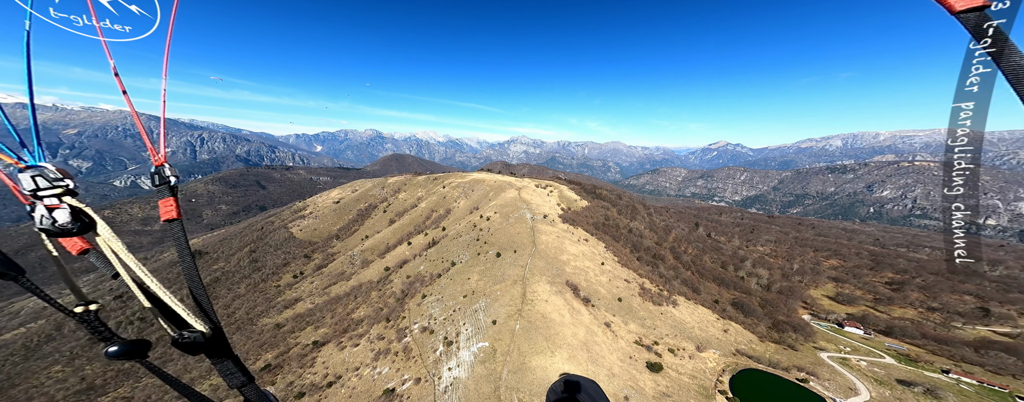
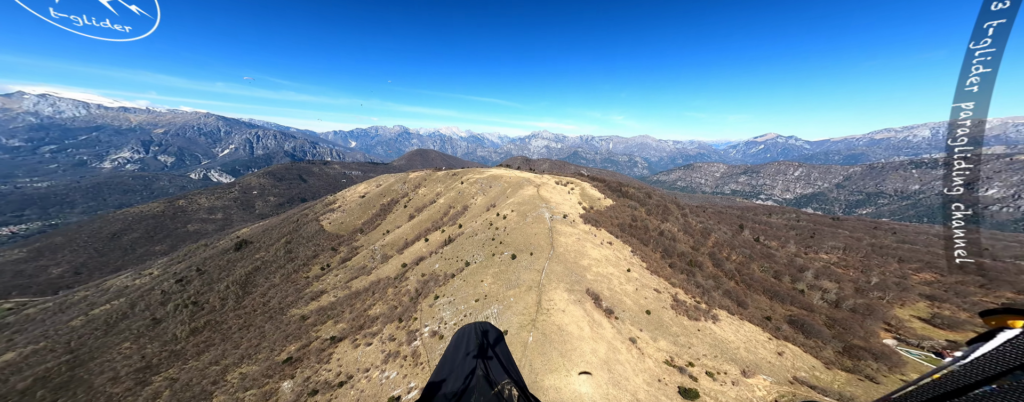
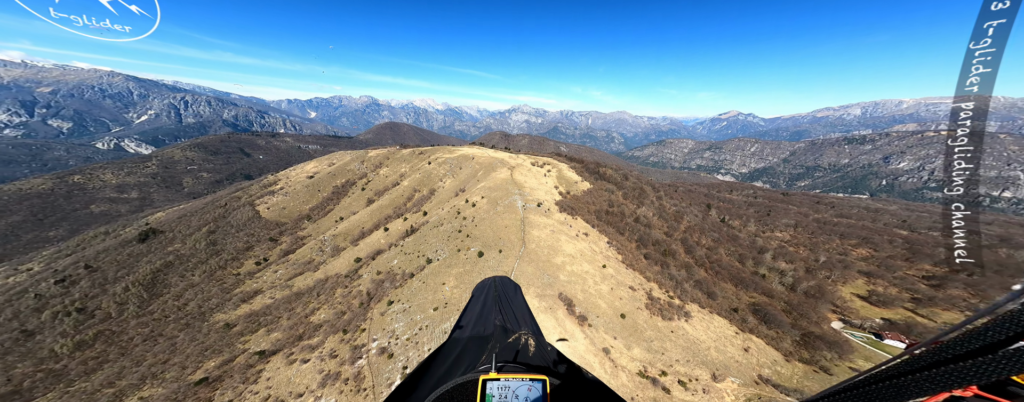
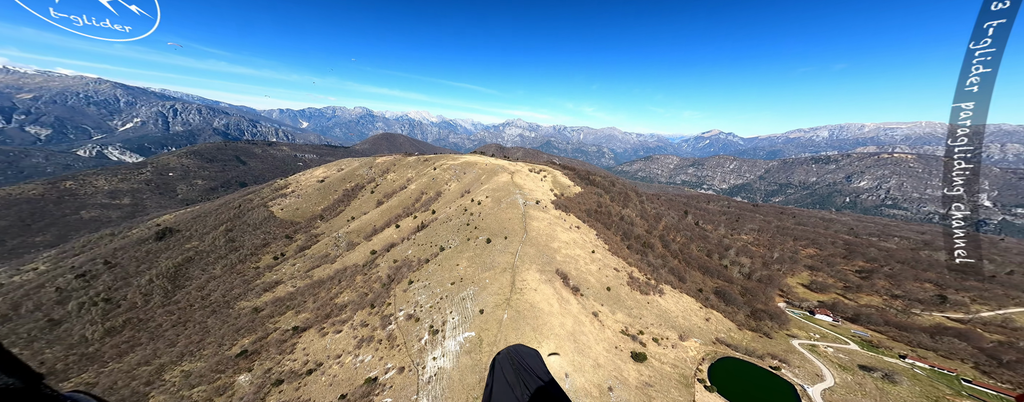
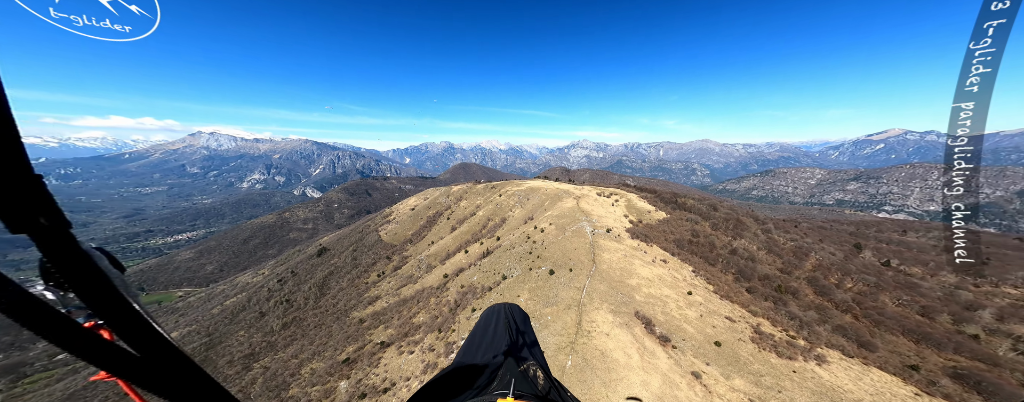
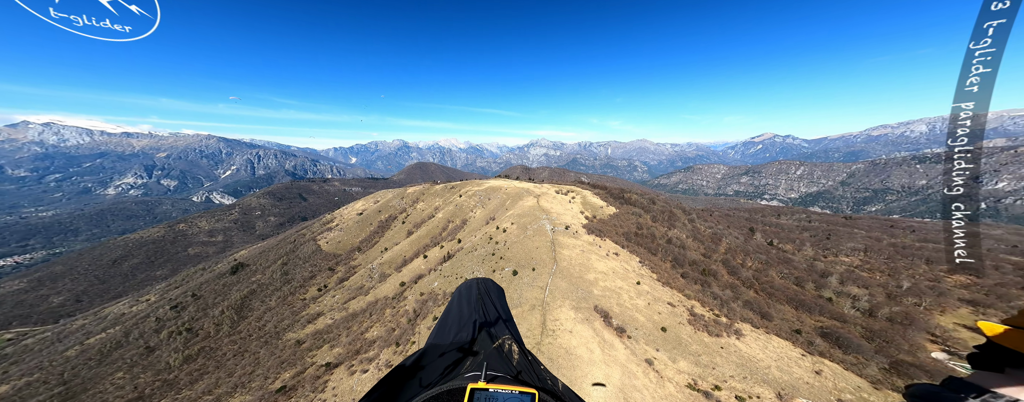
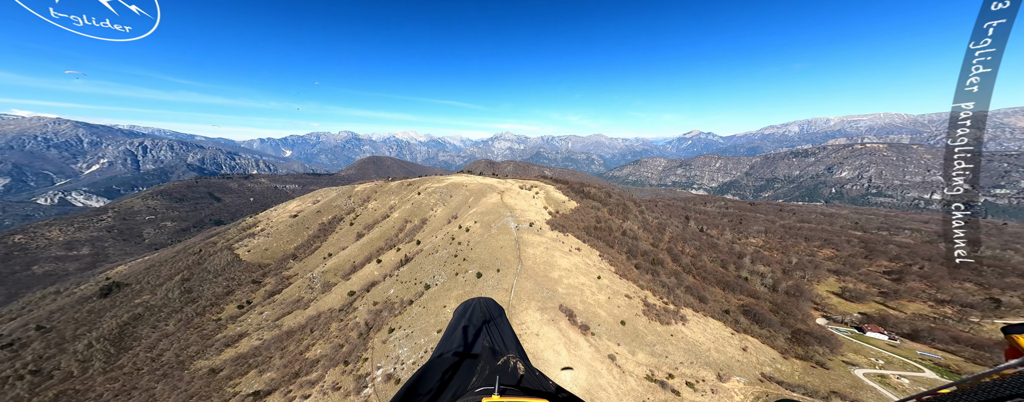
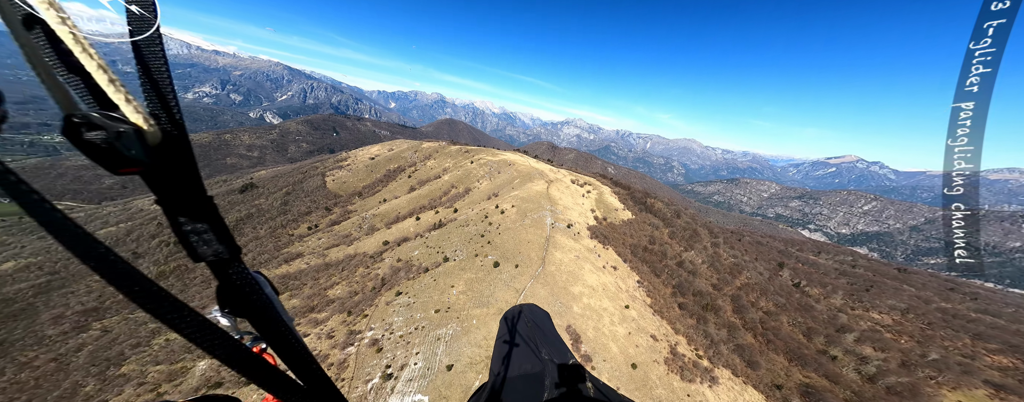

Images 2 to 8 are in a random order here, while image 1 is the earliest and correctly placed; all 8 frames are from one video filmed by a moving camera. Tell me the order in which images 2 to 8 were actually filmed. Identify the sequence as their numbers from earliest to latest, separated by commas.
4, 2, 5, 6, 7, 3, 8
